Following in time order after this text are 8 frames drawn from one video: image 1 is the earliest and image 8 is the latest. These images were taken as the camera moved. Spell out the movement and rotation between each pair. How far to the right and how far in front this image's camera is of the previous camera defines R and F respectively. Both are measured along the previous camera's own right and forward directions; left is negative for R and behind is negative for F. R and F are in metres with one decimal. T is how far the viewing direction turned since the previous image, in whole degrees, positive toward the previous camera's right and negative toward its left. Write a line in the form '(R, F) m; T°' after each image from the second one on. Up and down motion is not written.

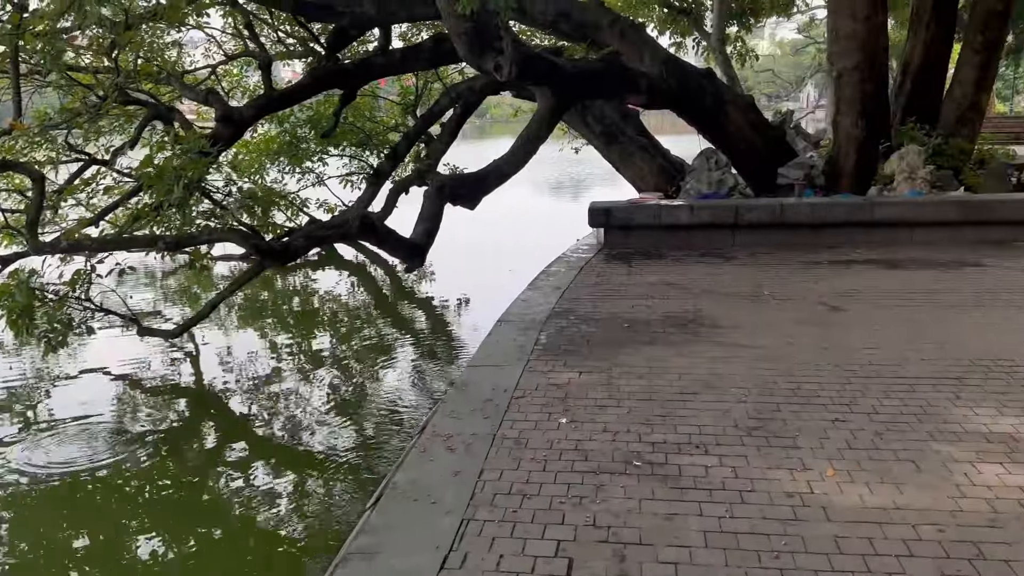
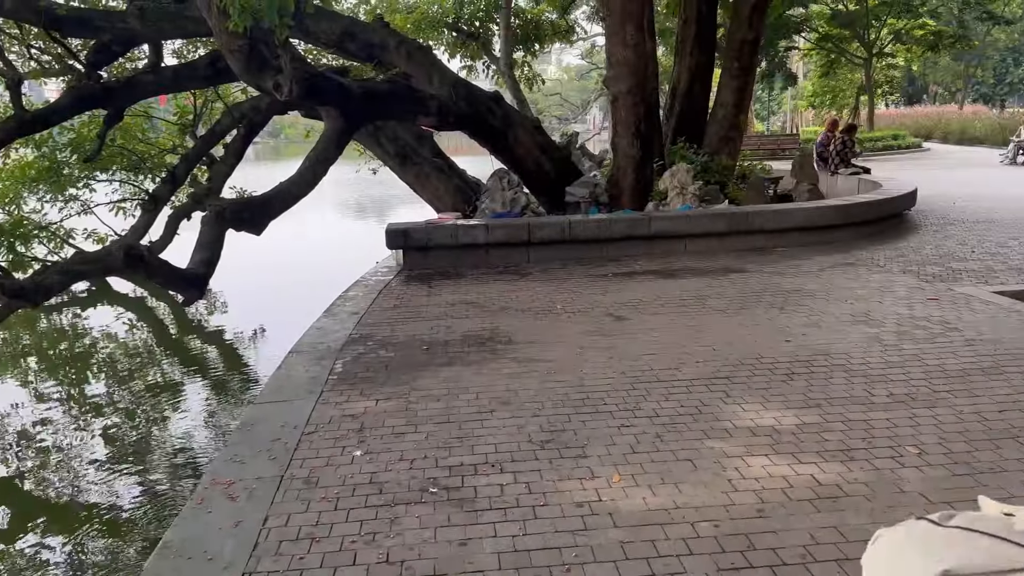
(+0.1, +0.1) m; +13°
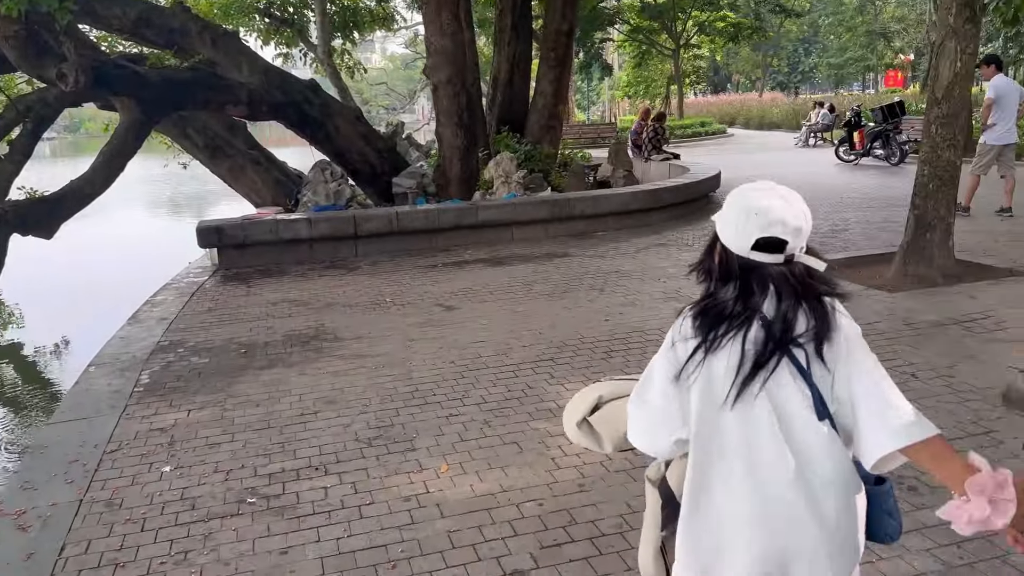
(+0.1, 0.0) m; +11°
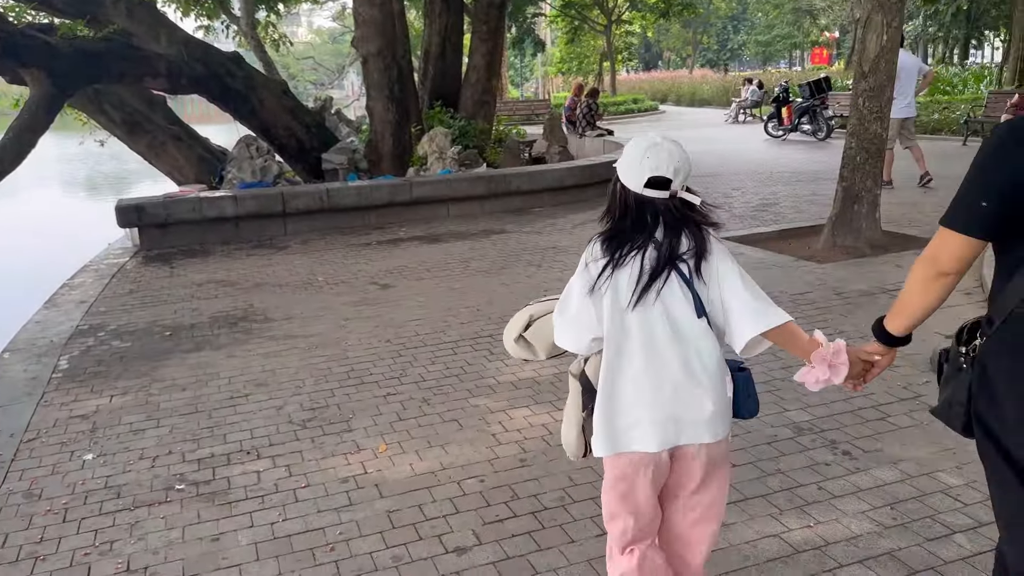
(0.0, +0.1) m; +4°
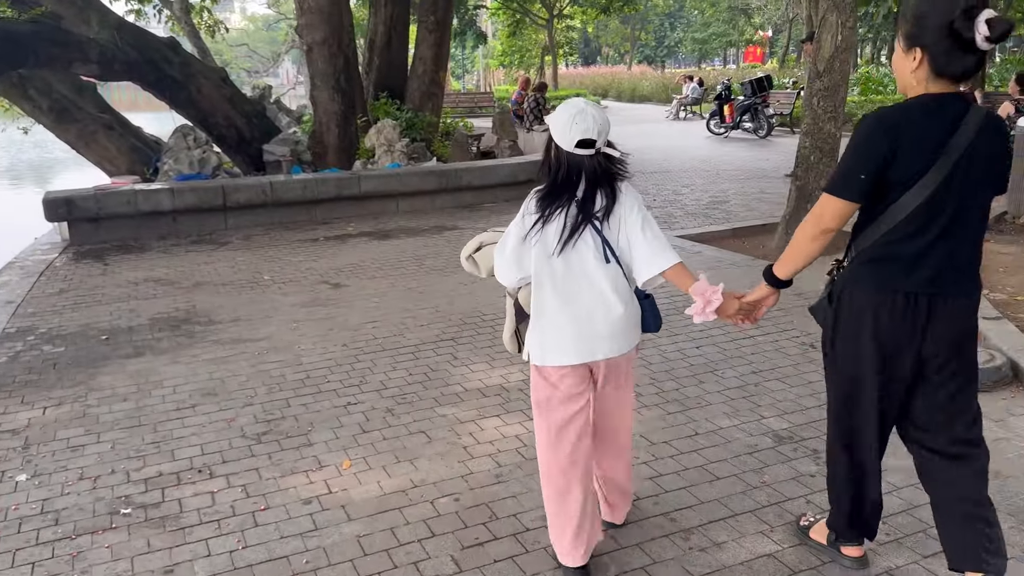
(-0.1, +0.2) m; +4°
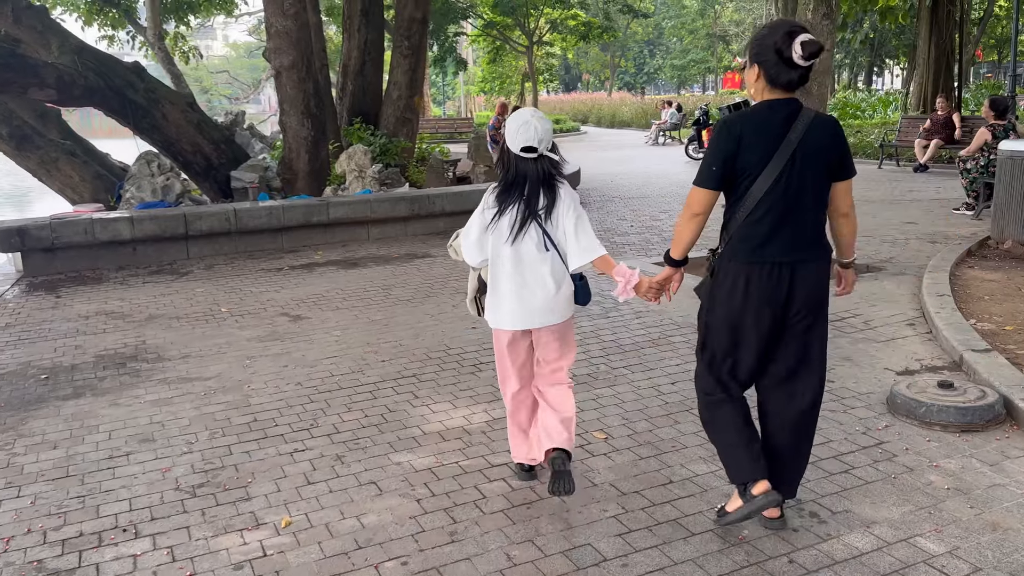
(+0.1, +0.3) m; +1°
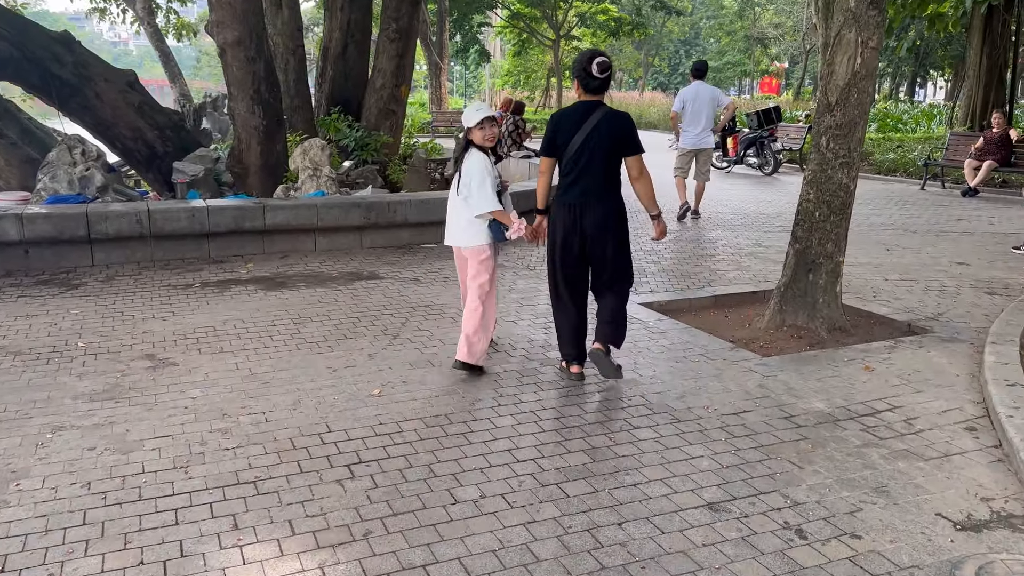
(+0.5, +1.4) m; -2°
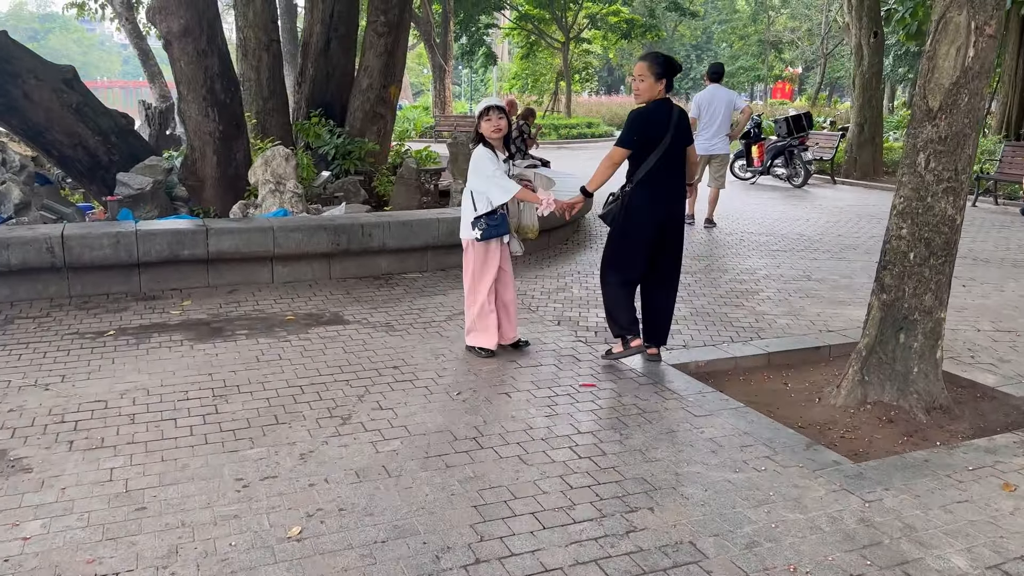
(+0.1, +1.4) m; -1°
